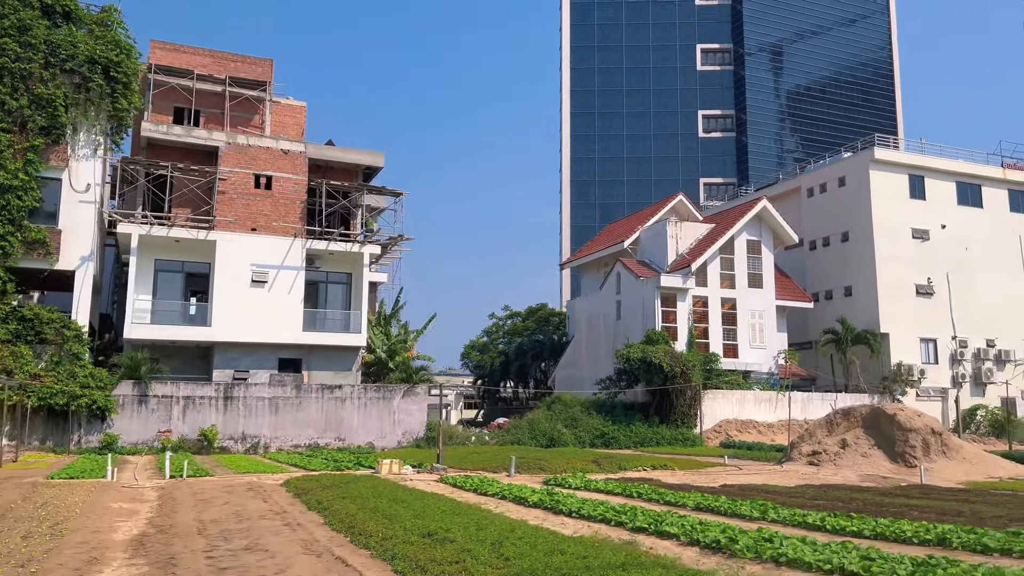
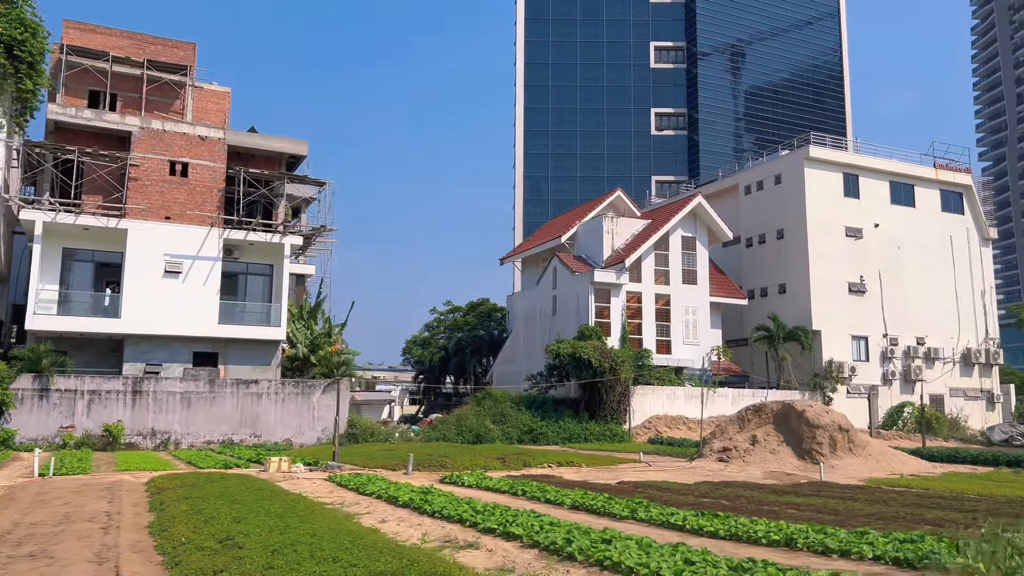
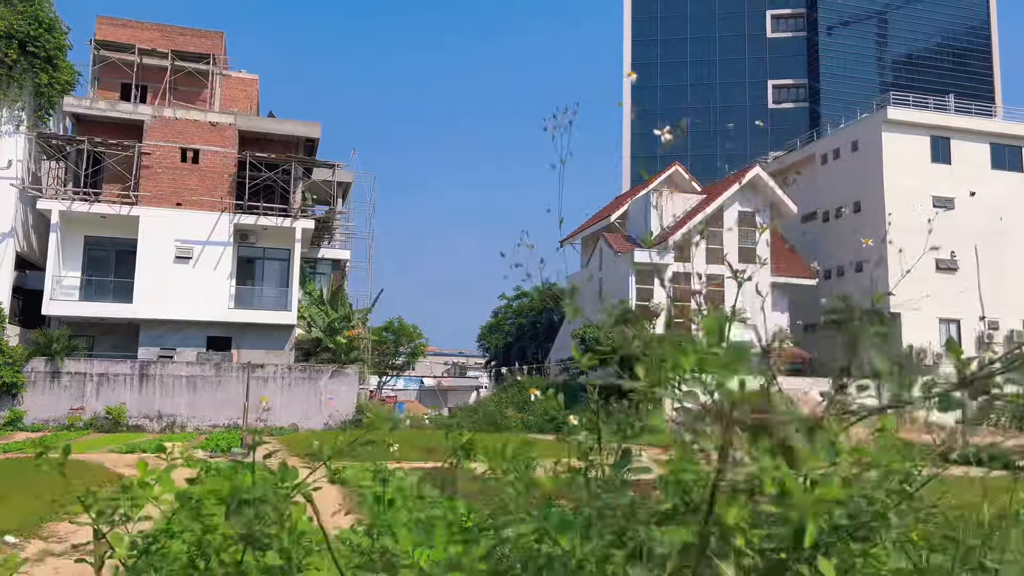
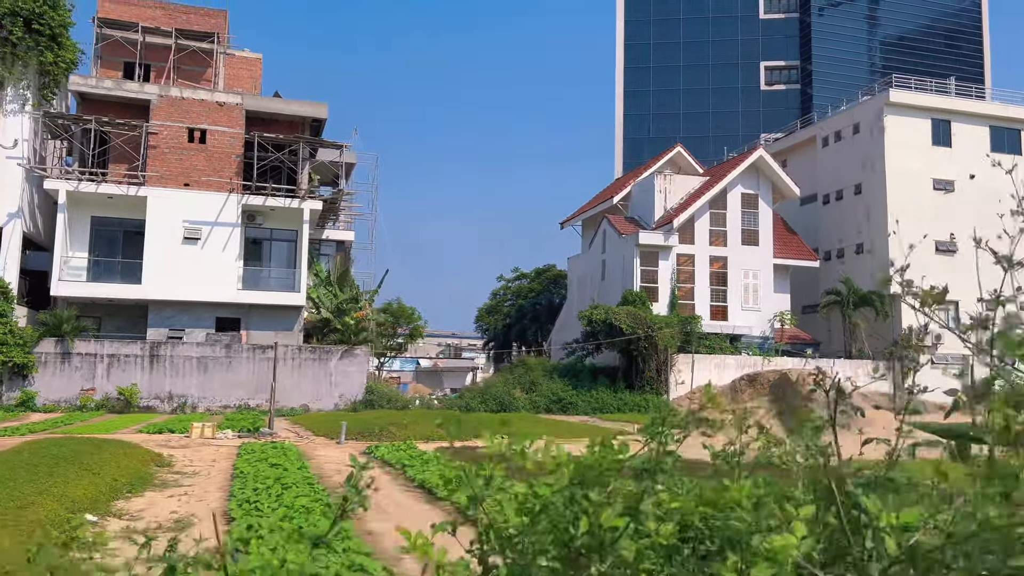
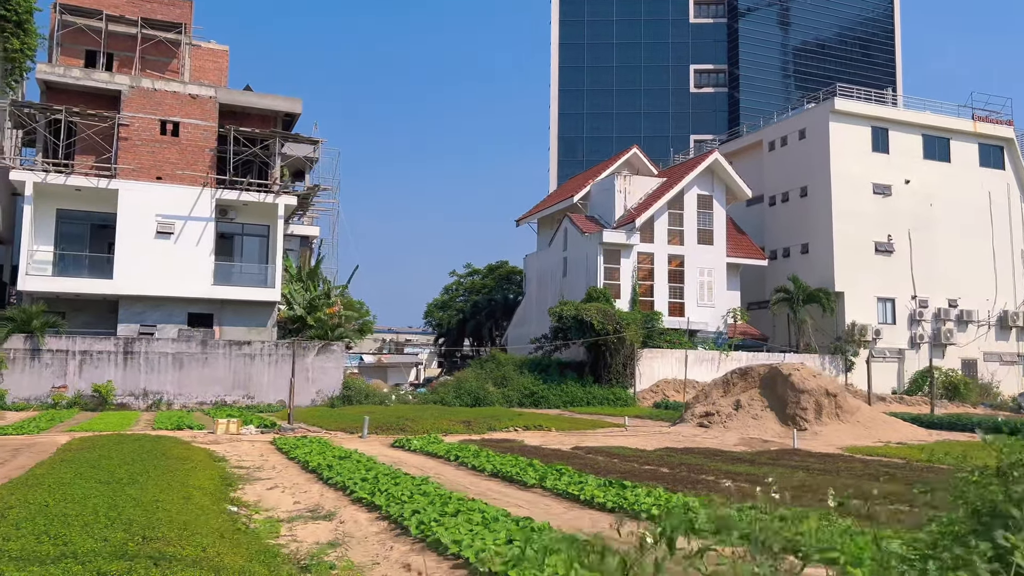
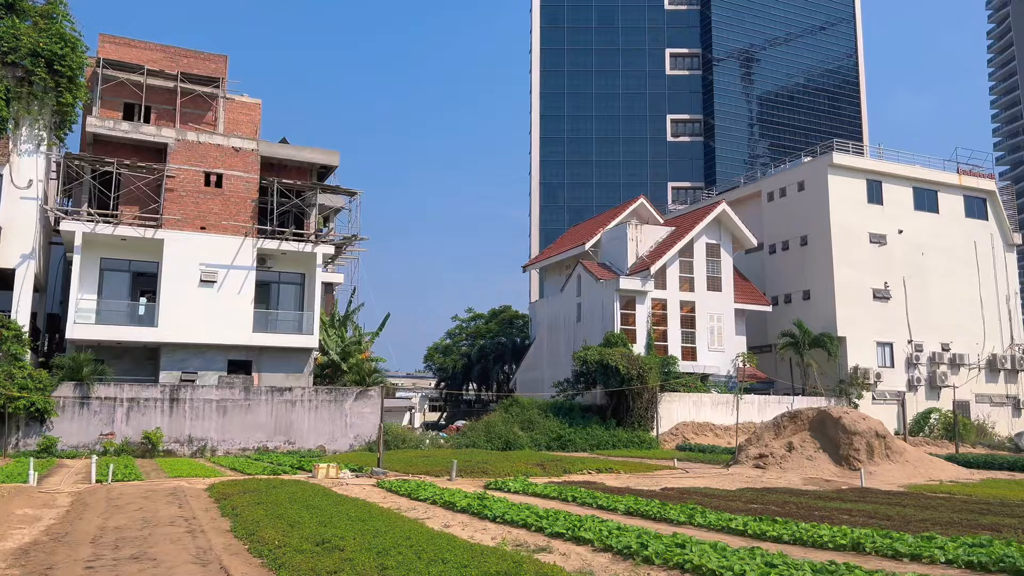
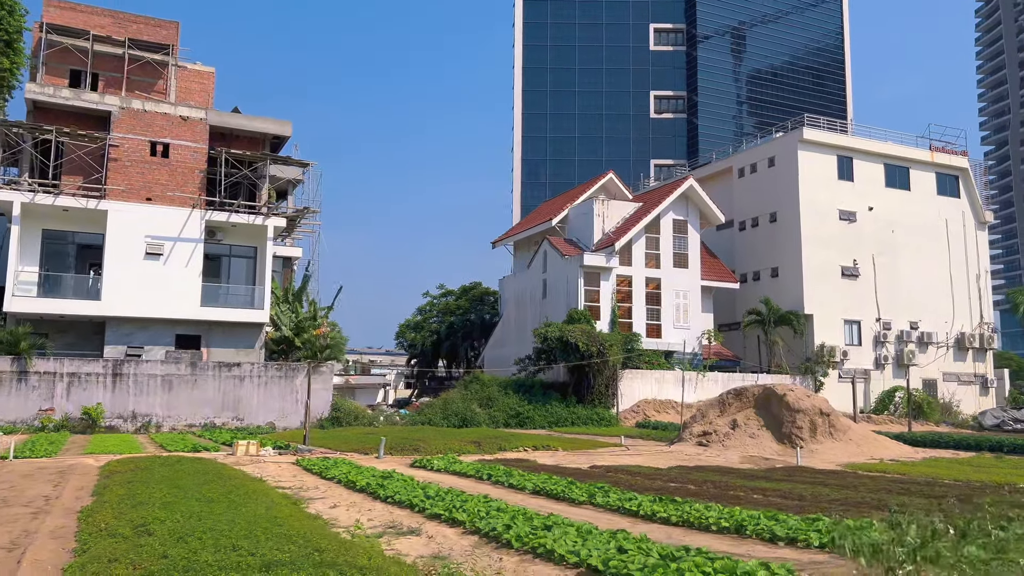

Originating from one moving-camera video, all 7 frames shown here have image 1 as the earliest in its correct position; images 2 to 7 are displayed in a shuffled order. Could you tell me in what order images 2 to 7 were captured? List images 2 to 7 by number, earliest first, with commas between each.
6, 2, 7, 5, 4, 3
